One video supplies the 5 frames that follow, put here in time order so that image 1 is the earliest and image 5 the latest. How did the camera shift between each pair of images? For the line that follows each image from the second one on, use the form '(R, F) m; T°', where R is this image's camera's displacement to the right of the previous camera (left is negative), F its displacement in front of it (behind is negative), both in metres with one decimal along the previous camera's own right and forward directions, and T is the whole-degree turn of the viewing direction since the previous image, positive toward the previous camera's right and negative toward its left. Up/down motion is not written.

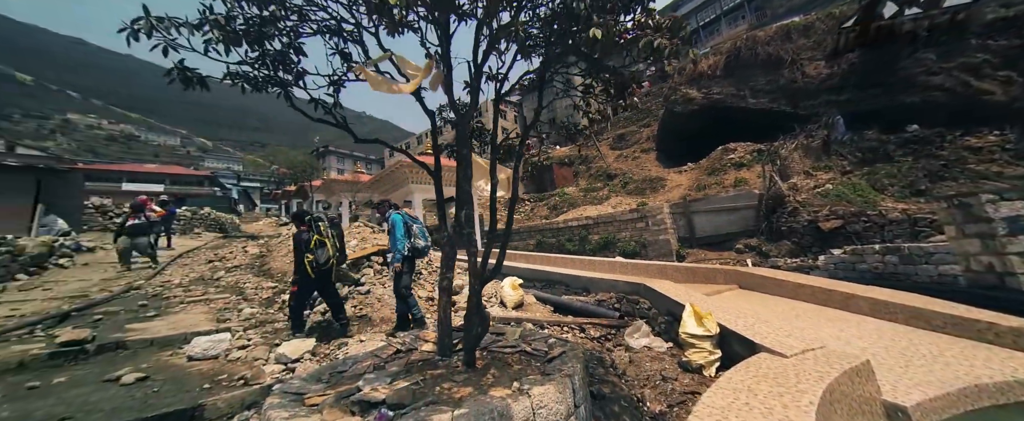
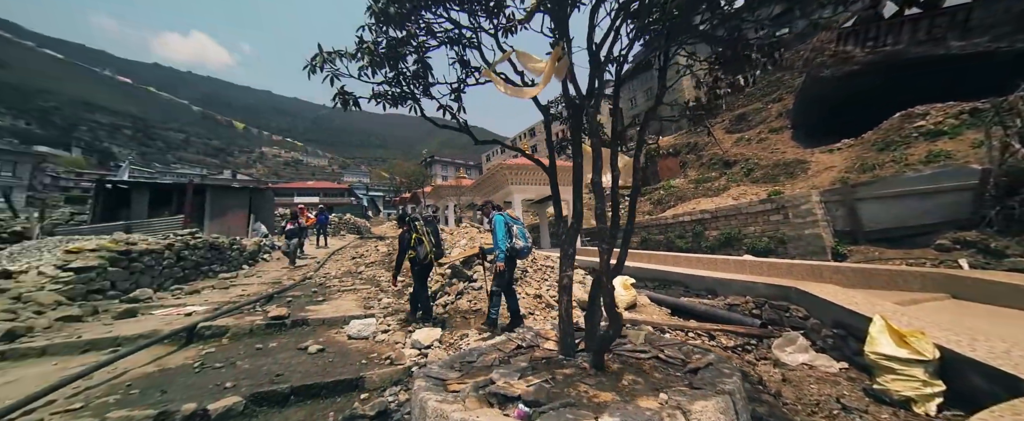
(-0.4, 0.0) m; -15°
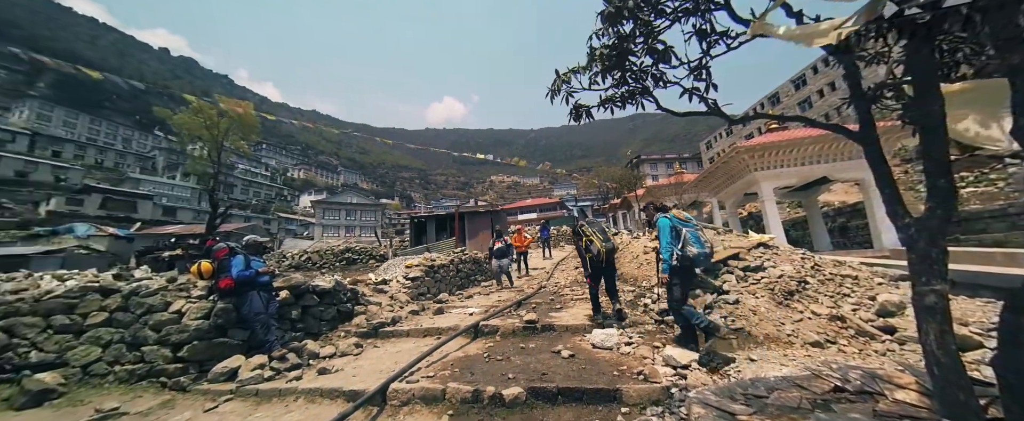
(-0.9, 0.0) m; -32°
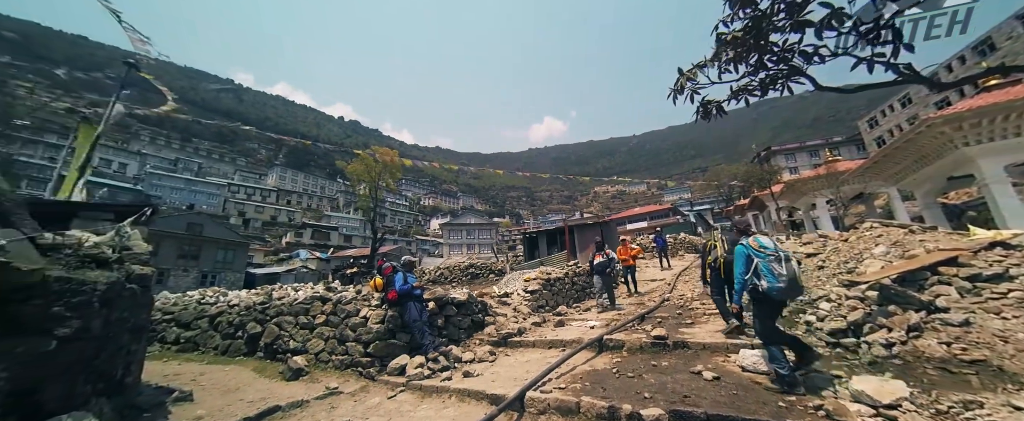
(-0.4, -0.2) m; -17°
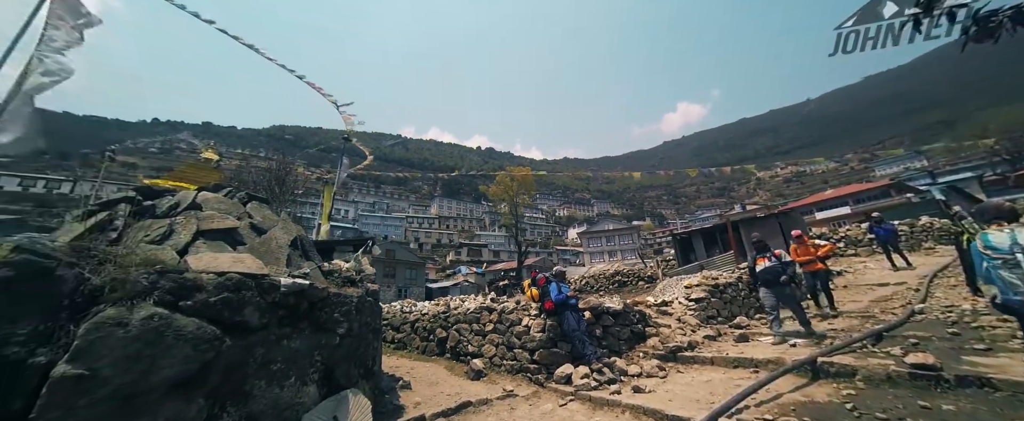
(-0.4, 0.0) m; -21°
